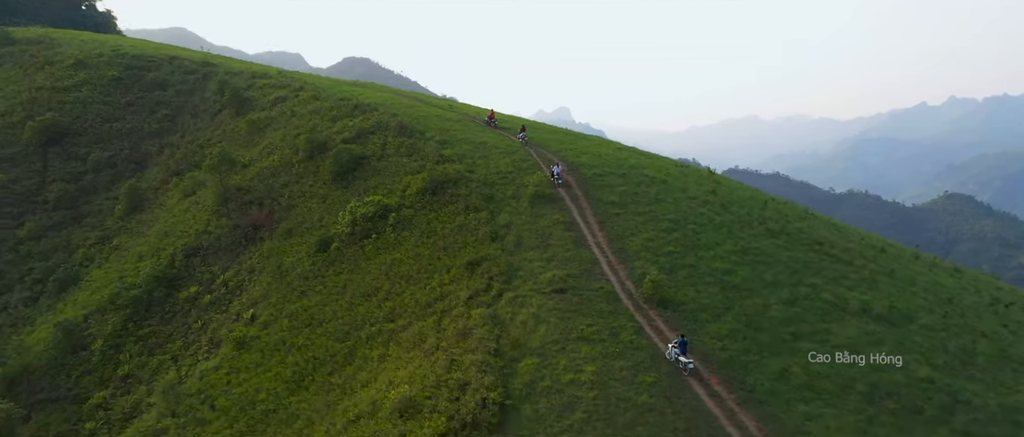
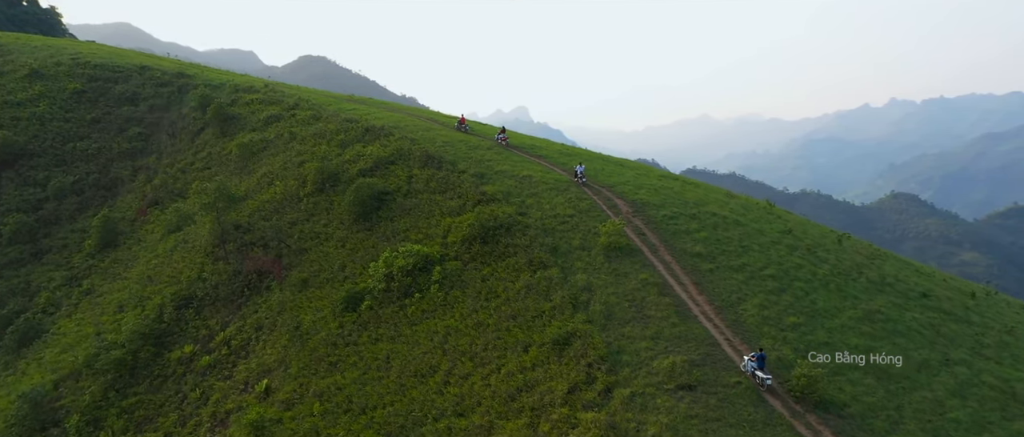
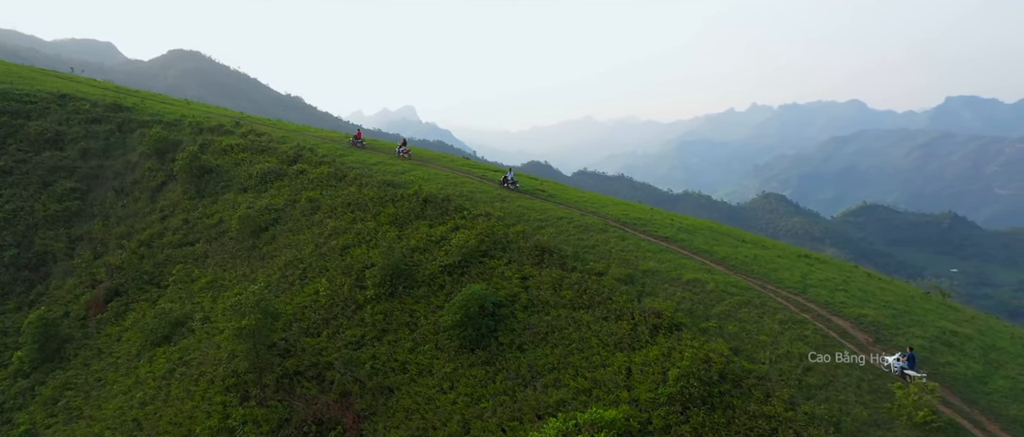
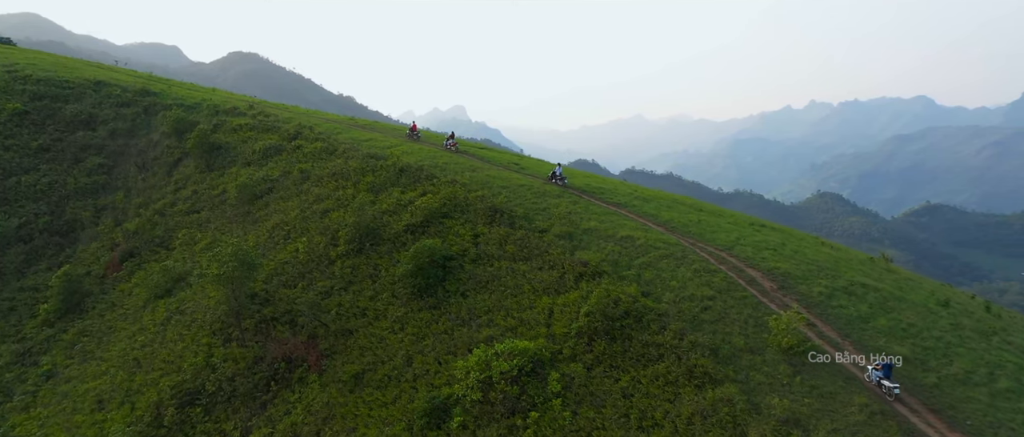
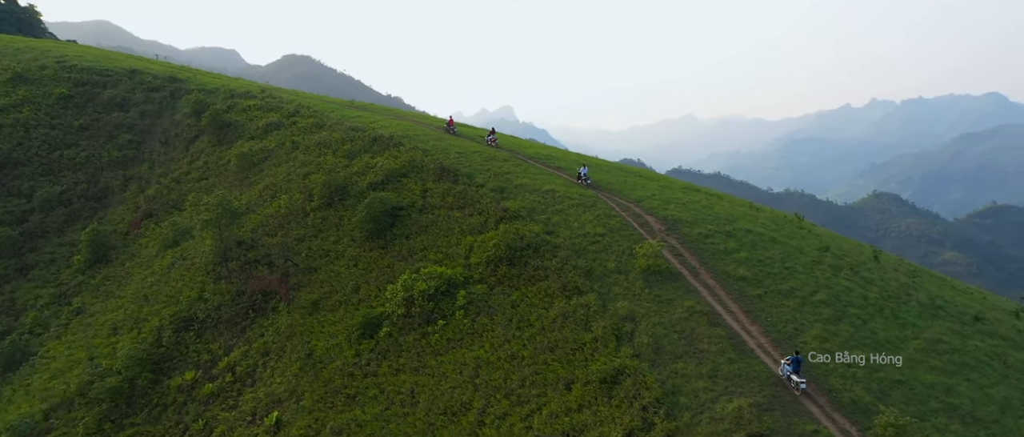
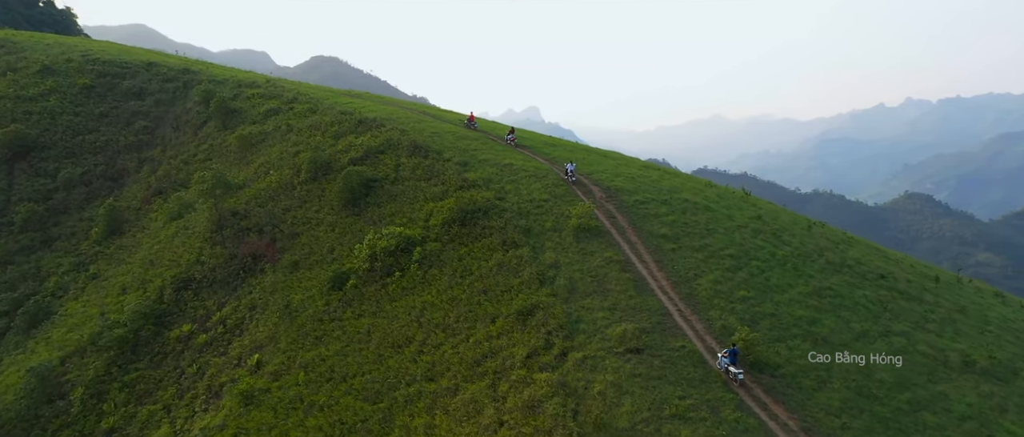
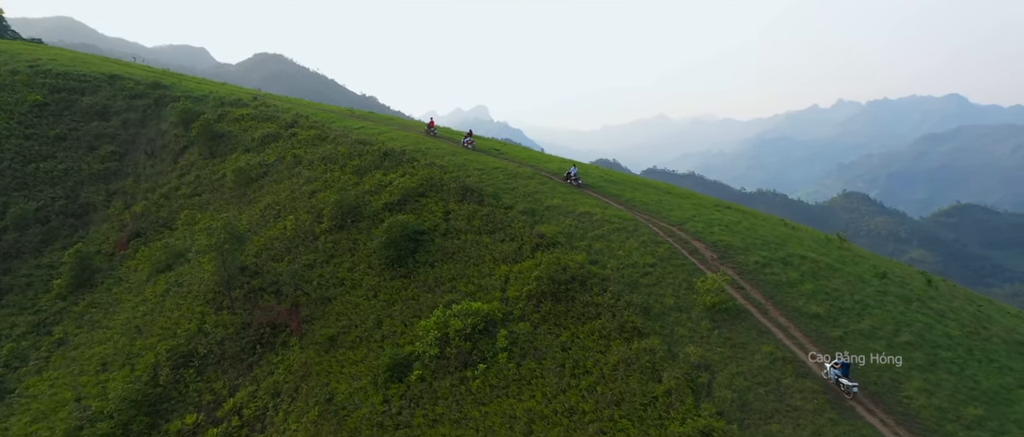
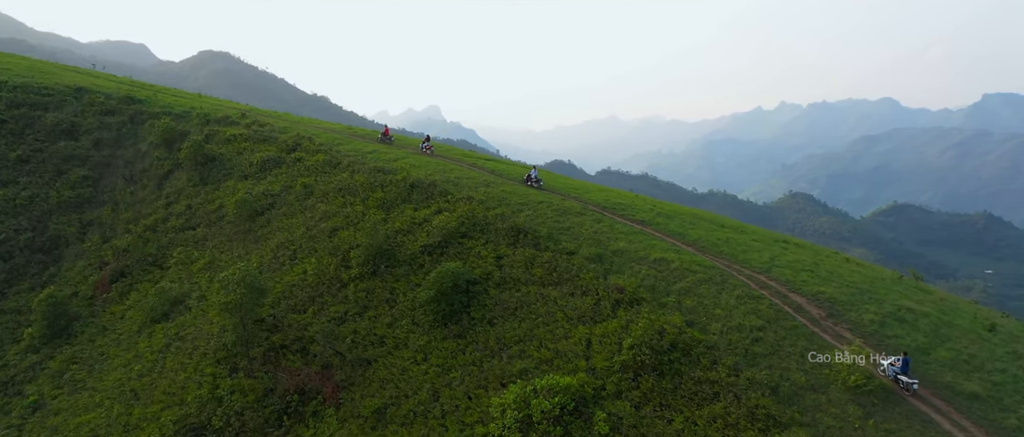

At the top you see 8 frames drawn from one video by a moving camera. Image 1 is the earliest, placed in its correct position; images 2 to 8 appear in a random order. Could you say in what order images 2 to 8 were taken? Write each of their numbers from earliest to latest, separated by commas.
6, 2, 5, 7, 4, 8, 3
